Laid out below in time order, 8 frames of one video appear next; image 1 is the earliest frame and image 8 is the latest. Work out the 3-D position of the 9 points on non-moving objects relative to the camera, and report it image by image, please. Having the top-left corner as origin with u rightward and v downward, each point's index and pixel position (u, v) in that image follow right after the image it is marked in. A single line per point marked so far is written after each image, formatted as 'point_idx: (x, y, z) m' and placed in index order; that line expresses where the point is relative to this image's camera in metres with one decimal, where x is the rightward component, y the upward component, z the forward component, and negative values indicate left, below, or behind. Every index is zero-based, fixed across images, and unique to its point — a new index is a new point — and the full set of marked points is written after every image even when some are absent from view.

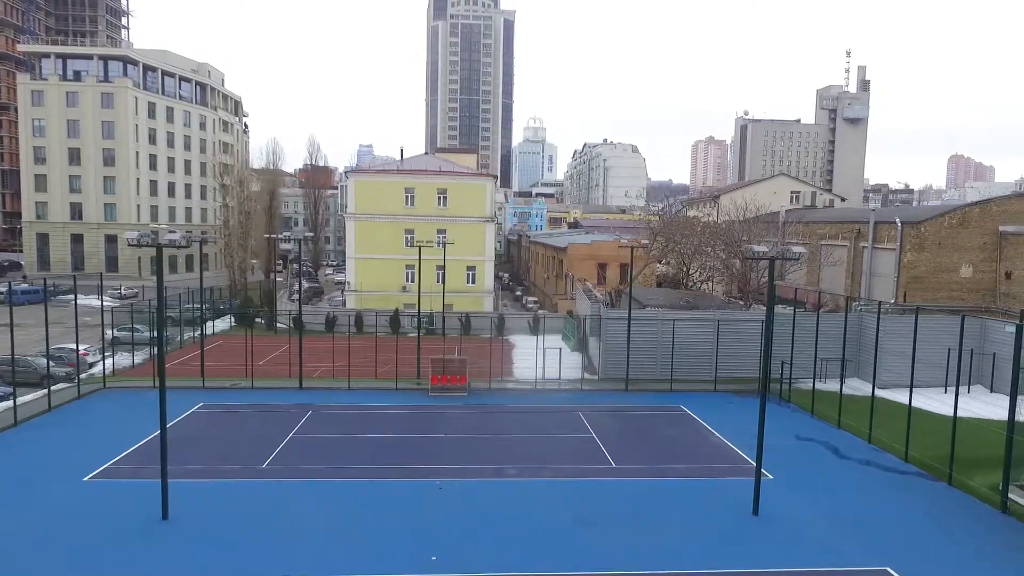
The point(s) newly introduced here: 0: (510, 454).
0: (-0.3, -3.8, +16.4) m
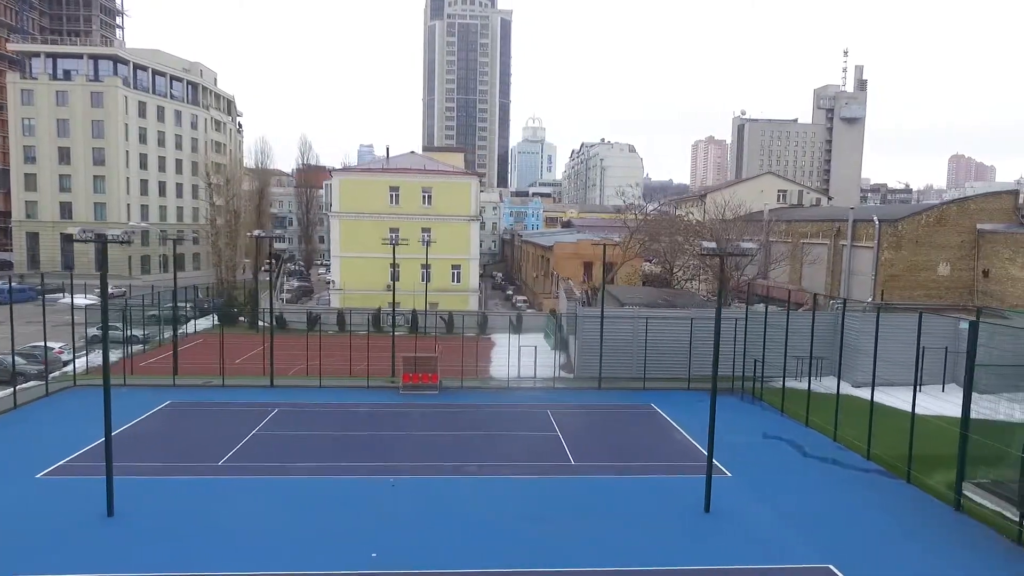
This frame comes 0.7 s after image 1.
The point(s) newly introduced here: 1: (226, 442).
0: (-1.1, -3.7, +16.3) m
1: (-6.8, -3.6, +16.8) m
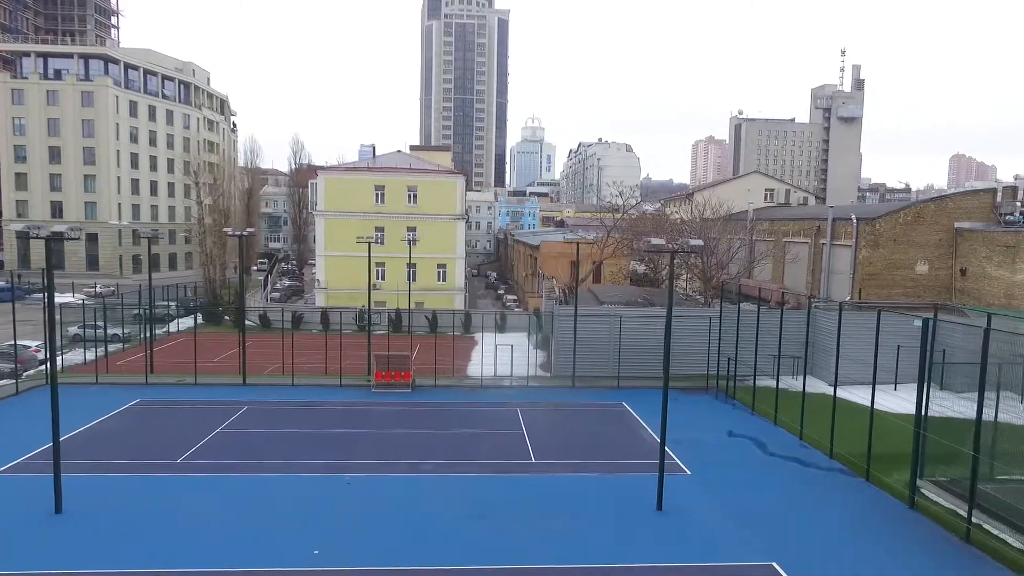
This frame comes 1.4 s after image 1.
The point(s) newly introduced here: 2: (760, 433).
0: (-1.9, -3.7, +16.3) m
1: (-7.6, -3.5, +16.8) m
2: (+6.0, -3.5, +17.3) m
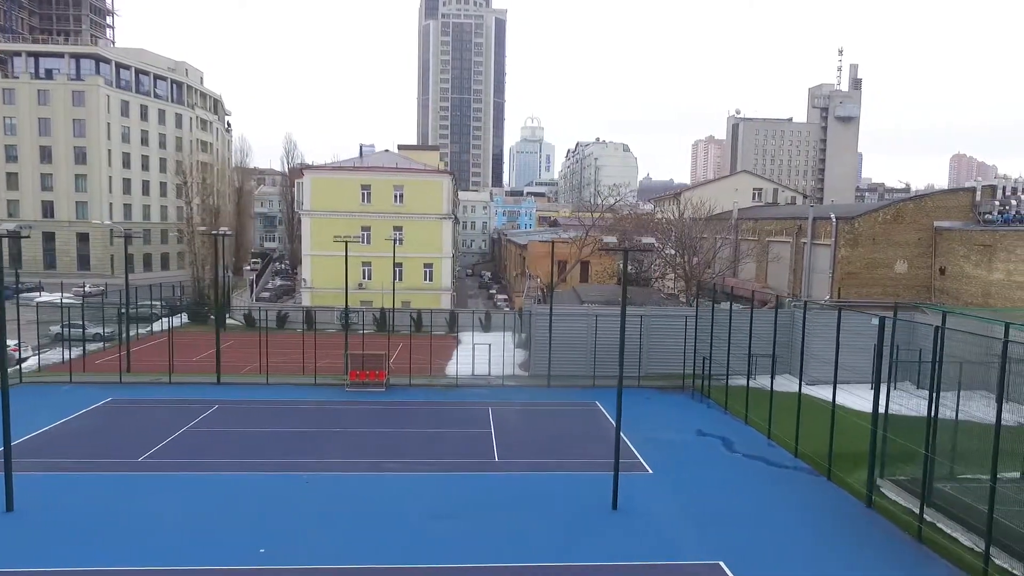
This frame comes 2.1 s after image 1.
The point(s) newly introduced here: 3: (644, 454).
0: (-2.7, -3.7, +16.3) m
1: (-8.4, -3.5, +16.8) m
2: (+5.2, -3.5, +17.3) m
3: (+2.9, -3.7, +16.2) m
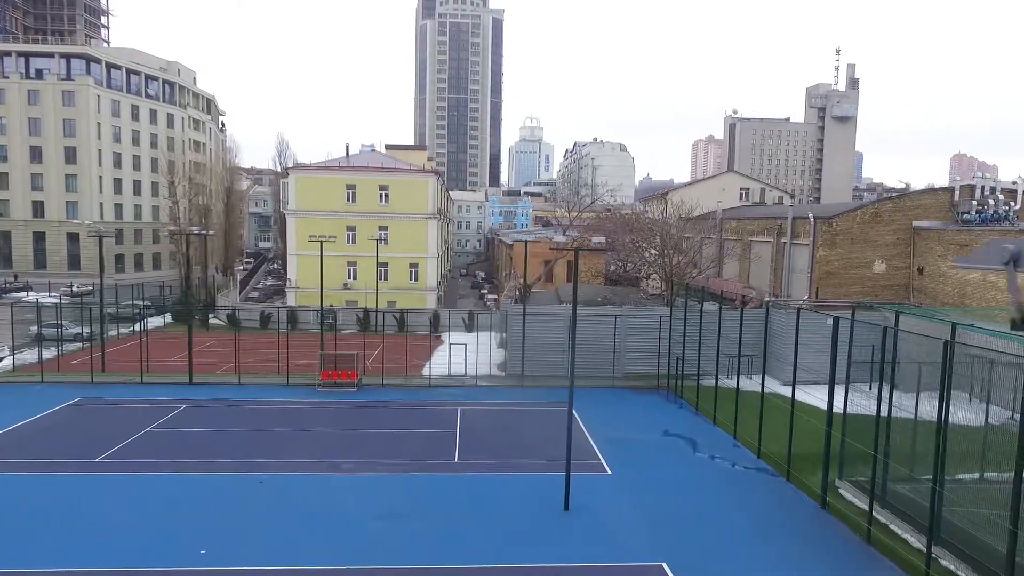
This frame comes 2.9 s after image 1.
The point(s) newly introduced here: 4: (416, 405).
0: (-3.5, -3.7, +16.2) m
1: (-9.2, -3.5, +16.7) m
2: (+4.4, -3.5, +17.2) m
3: (+2.1, -3.7, +16.1) m
4: (-2.6, -3.2, +19.7) m
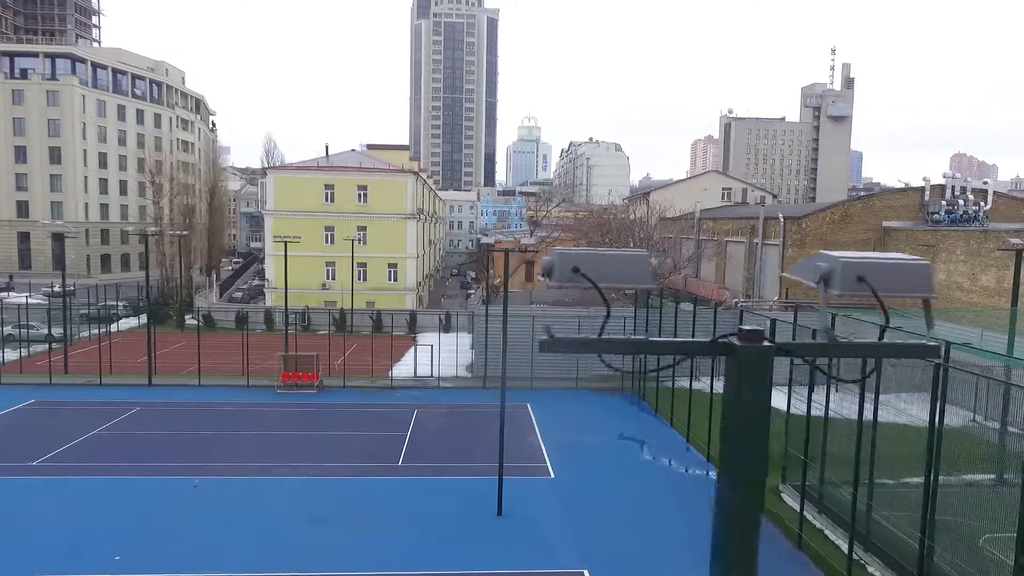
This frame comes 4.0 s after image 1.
0: (-4.6, -3.7, +16.1) m
1: (-10.3, -3.5, +16.6) m
2: (+3.3, -3.5, +17.1) m
3: (+1.0, -3.8, +16.0) m
4: (-3.7, -3.2, +19.5) m
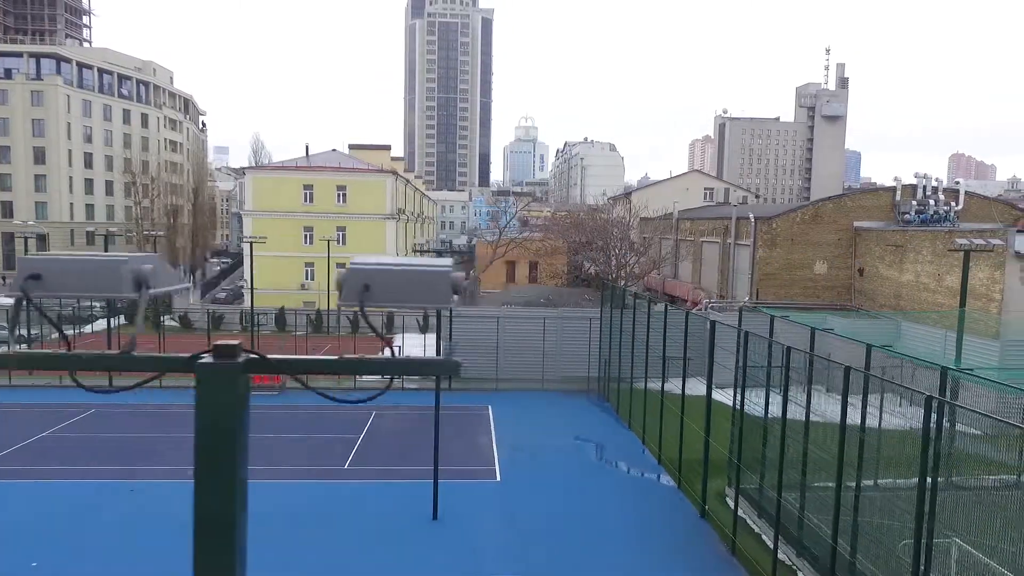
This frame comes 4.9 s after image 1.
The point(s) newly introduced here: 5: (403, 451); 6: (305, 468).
0: (-5.6, -3.7, +15.9) m
1: (-11.4, -3.6, +16.4) m
2: (+2.3, -3.5, +16.9) m
3: (0.0, -3.8, +15.8) m
4: (-4.8, -3.3, +19.4) m
5: (-2.2, -3.7, +16.5) m
6: (-4.2, -3.8, +15.3) m
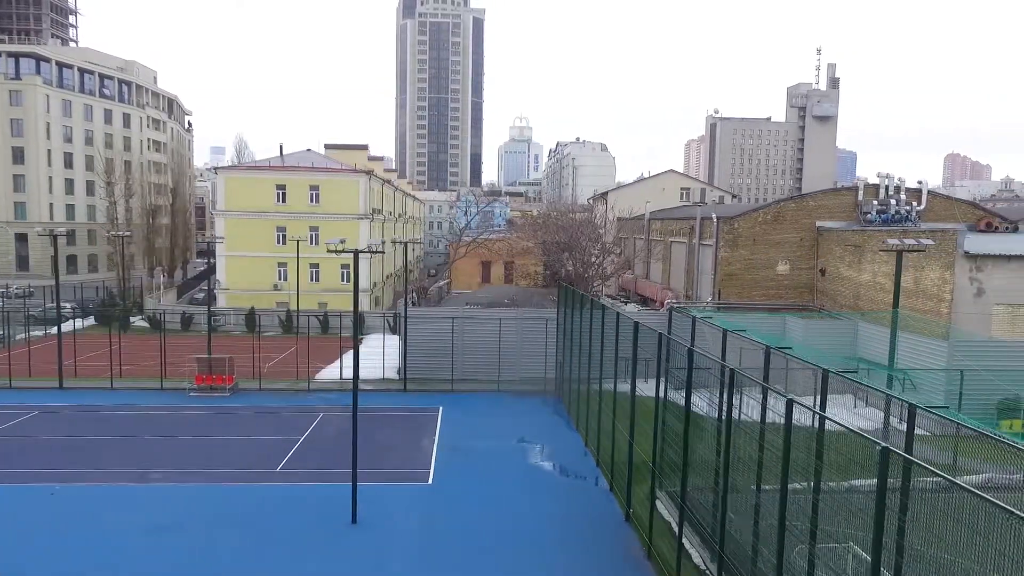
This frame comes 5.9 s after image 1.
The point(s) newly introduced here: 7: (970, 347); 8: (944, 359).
0: (-6.9, -3.7, +15.7) m
1: (-12.7, -3.6, +16.2) m
2: (+1.0, -3.6, +16.8) m
3: (-1.3, -3.8, +15.7) m
4: (-6.1, -3.3, +19.2) m
5: (-3.5, -3.7, +16.3) m
6: (-5.5, -3.8, +15.2) m
7: (+10.5, -1.4, +16.4) m
8: (+9.8, -1.6, +16.3) m
